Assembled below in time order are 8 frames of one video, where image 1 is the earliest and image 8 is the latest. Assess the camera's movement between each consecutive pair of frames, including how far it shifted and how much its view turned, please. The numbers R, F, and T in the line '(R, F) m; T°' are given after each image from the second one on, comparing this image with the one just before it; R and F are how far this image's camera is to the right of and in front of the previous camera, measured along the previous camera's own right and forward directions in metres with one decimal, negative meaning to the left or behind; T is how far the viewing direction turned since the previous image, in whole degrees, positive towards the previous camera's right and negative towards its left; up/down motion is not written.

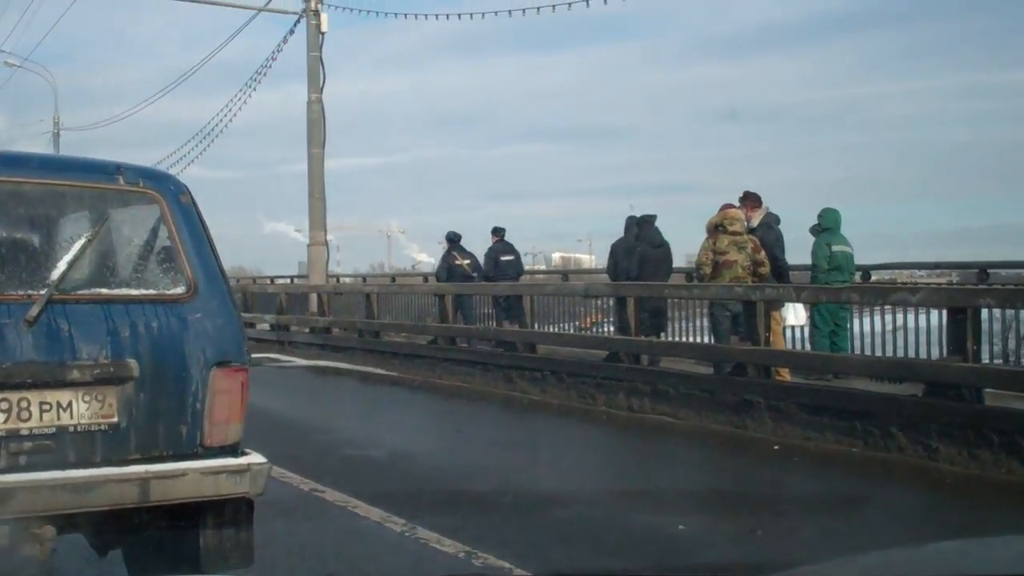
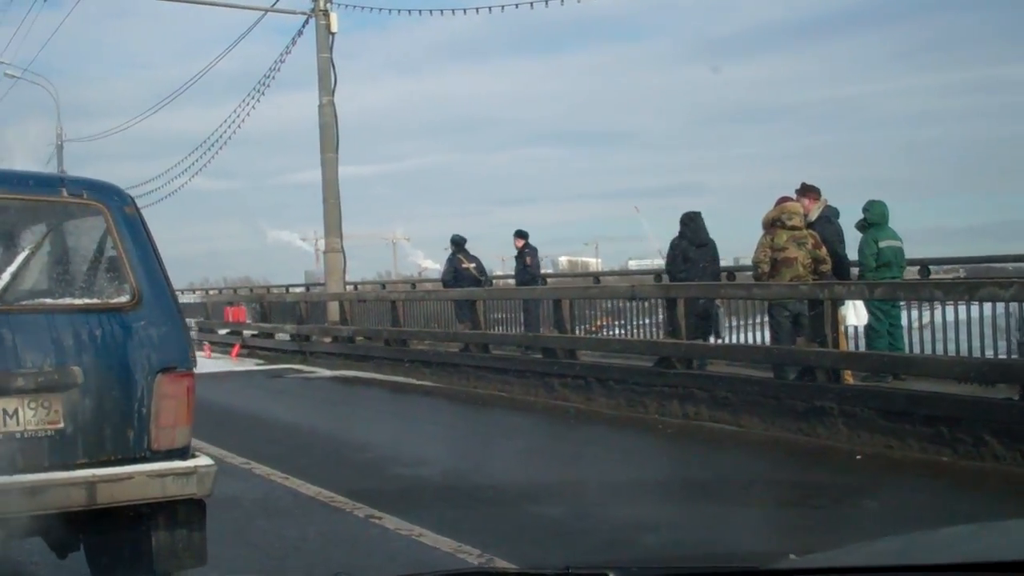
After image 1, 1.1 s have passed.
(0.0, +0.5) m; 0°
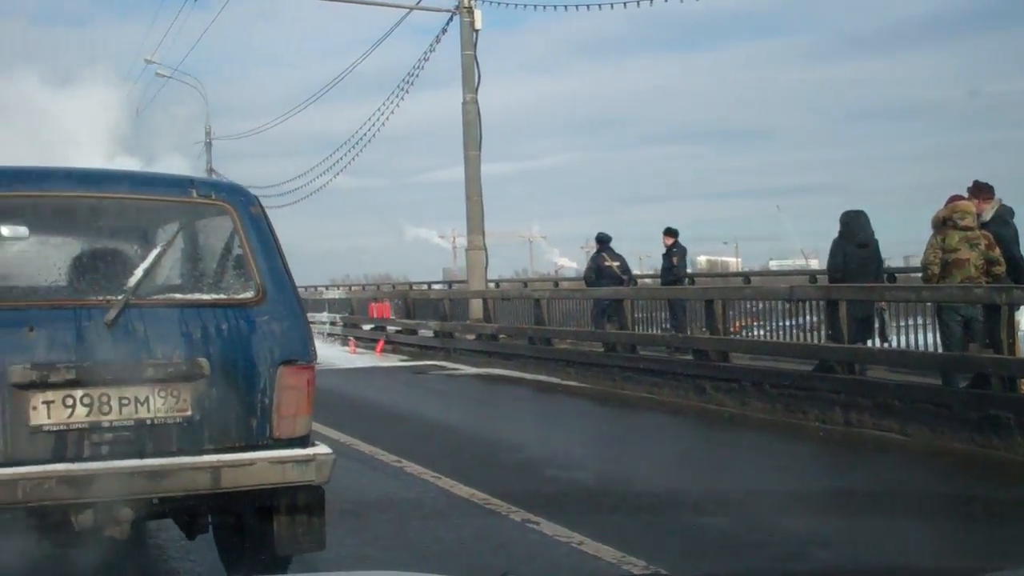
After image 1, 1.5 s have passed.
(+0.1, -0.1) m; -6°
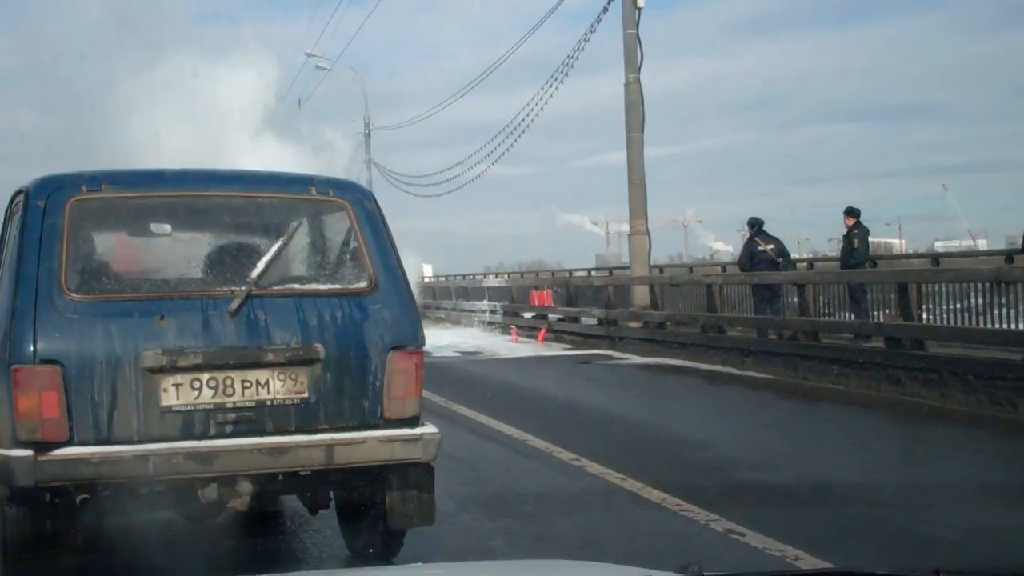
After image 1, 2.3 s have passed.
(+0.2, -0.2) m; -7°
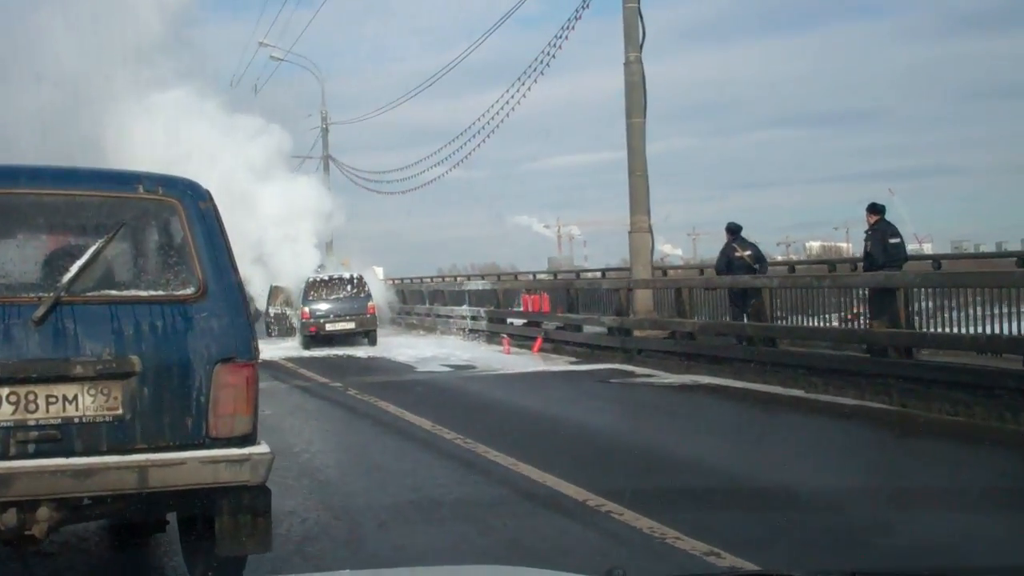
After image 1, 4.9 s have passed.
(+0.3, +0.3) m; +2°
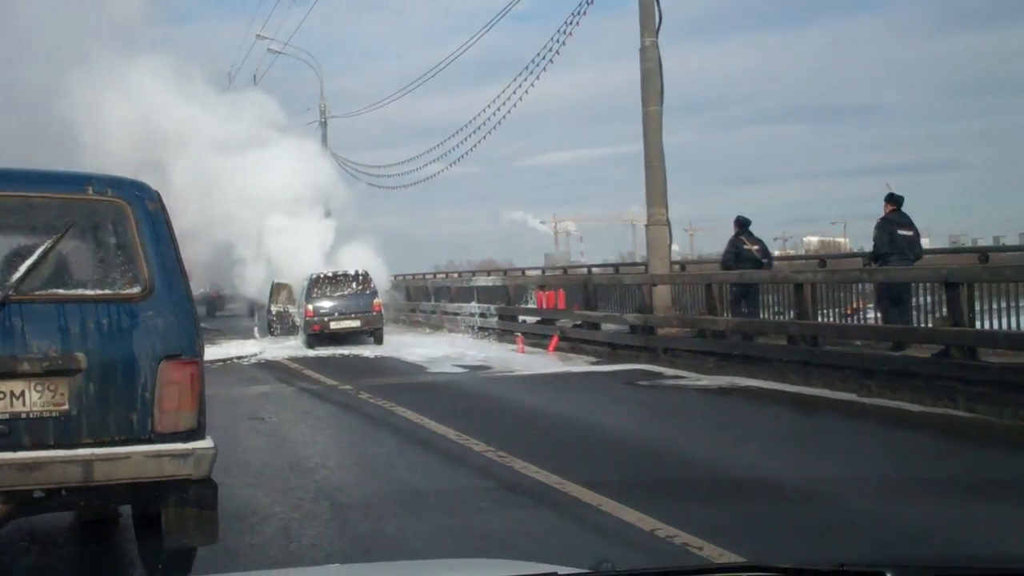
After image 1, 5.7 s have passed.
(+0.2, -0.1) m; 0°
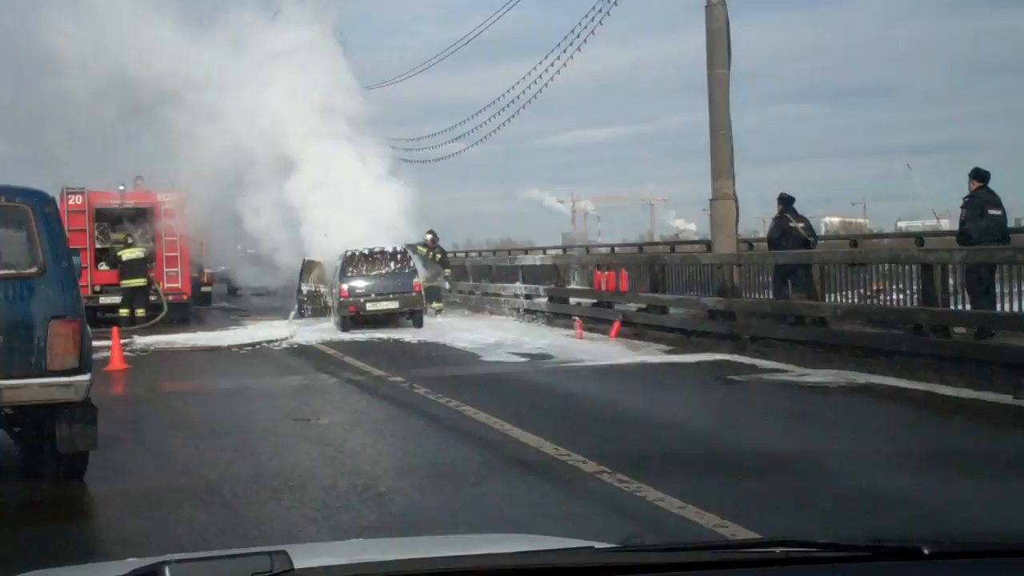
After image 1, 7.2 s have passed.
(-0.3, +1.3) m; -1°
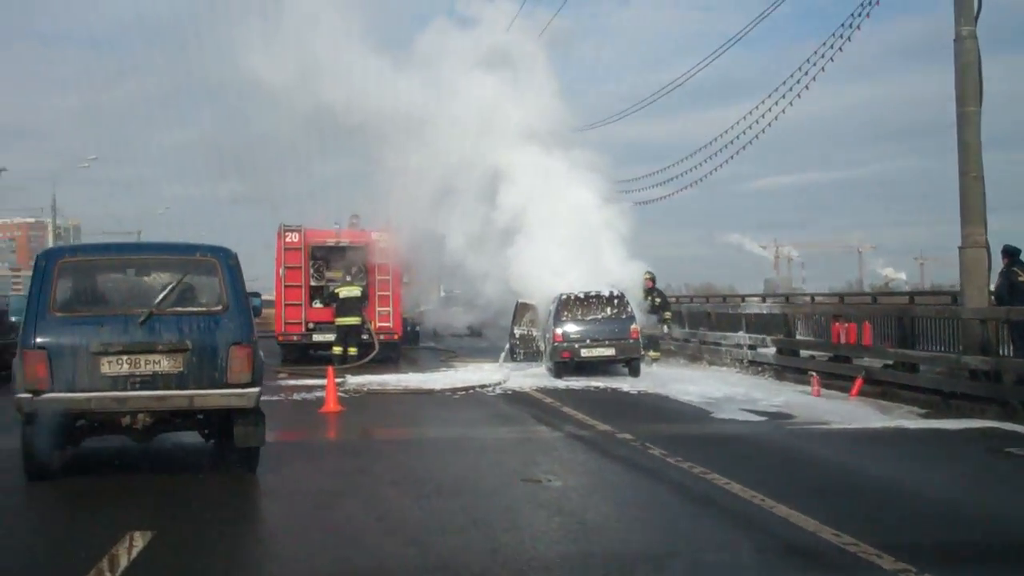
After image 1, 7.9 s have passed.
(-0.5, +1.2) m; -9°
